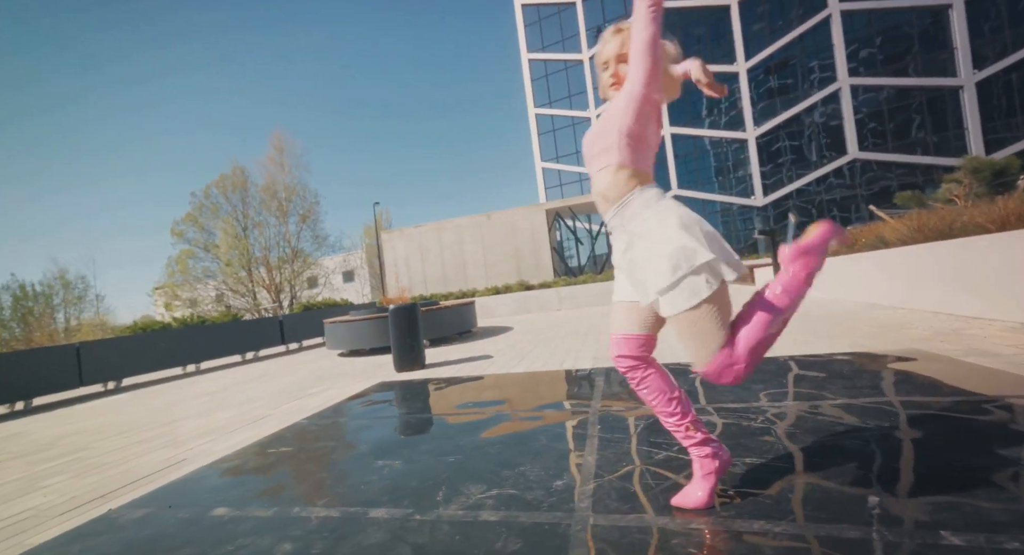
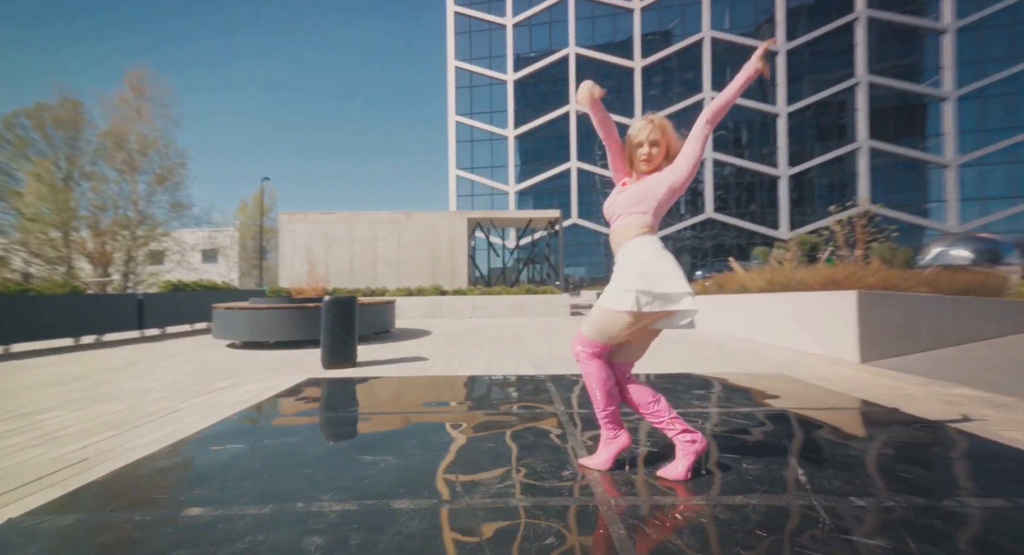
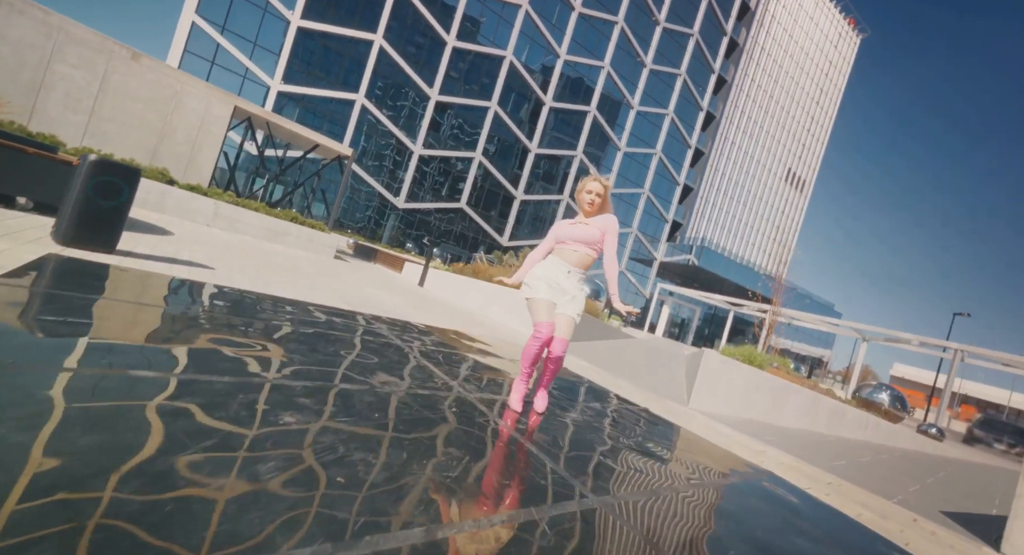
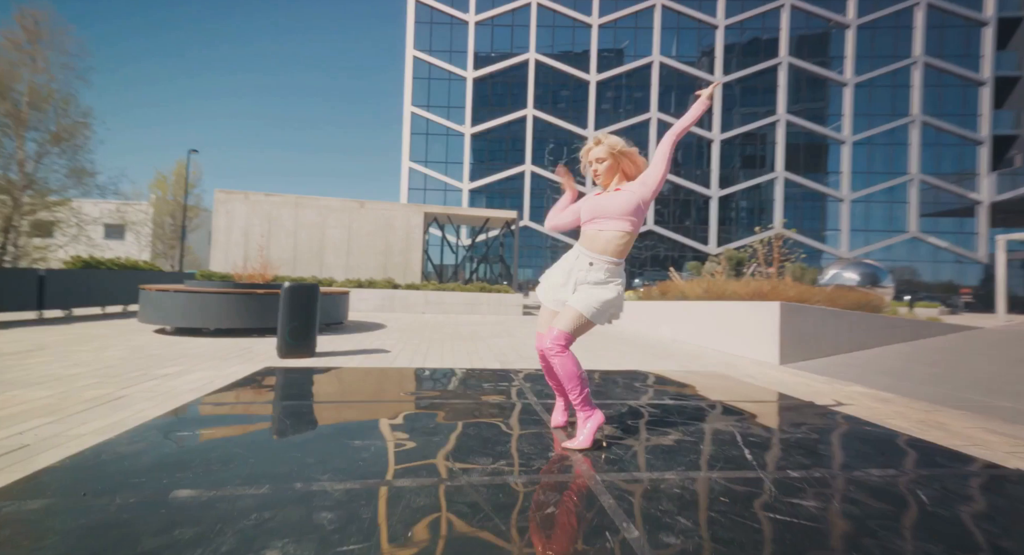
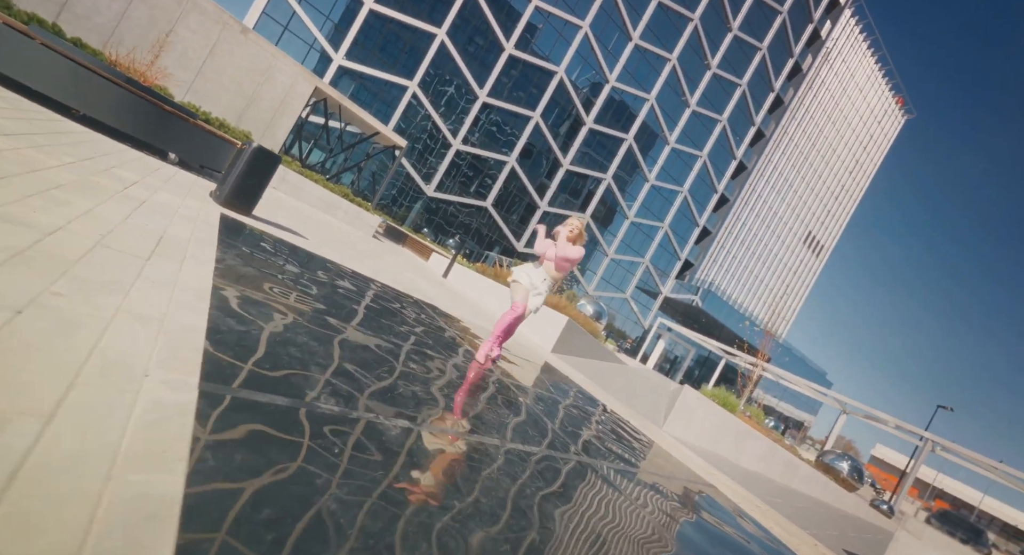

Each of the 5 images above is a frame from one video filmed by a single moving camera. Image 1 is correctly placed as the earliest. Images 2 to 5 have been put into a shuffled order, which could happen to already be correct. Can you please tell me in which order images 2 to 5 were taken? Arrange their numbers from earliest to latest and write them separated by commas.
2, 4, 5, 3
